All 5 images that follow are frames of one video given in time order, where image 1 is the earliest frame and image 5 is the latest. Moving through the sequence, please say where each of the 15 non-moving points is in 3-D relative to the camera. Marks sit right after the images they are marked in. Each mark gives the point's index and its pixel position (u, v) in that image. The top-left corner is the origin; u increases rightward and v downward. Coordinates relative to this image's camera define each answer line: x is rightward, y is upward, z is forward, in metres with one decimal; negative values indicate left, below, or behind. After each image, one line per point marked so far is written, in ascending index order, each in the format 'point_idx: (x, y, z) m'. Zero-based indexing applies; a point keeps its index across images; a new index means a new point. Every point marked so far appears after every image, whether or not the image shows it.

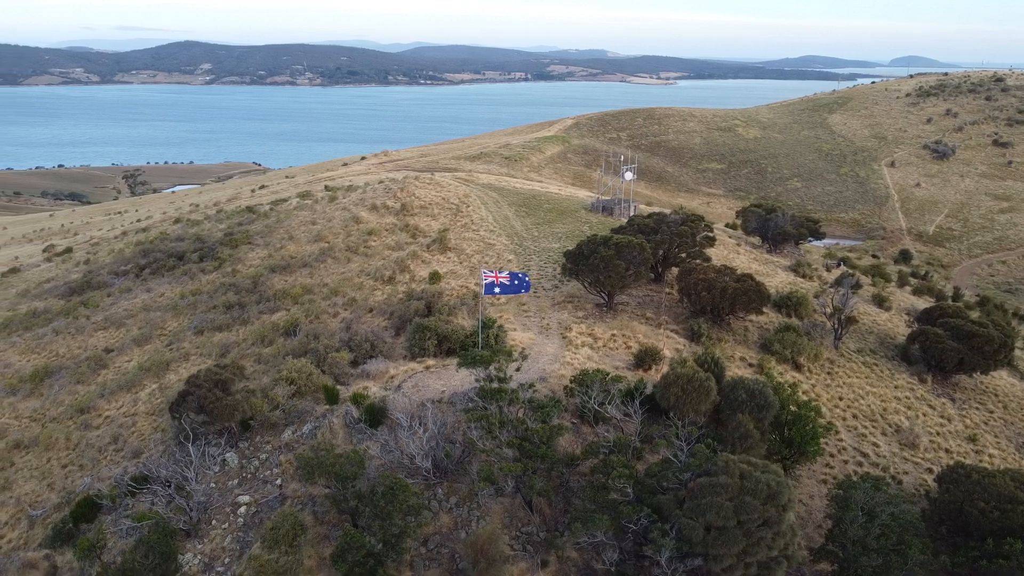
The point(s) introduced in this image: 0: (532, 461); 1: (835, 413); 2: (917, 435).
0: (+0.3, -2.2, +10.5) m
1: (+6.1, -2.4, +15.4) m
2: (+7.5, -2.7, +15.0) m
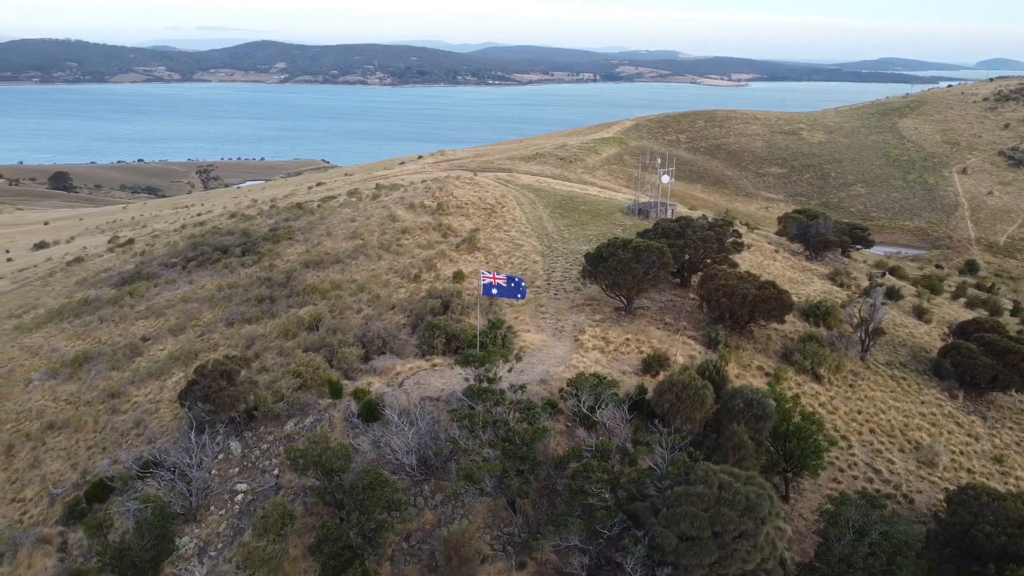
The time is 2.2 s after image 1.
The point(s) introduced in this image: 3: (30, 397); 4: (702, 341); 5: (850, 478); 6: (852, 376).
0: (0.0, -2.3, +10.6) m
1: (+6.2, -2.6, +14.9) m
2: (+7.5, -2.9, +14.5) m
3: (-11.0, -2.5, +18.7) m
4: (+4.0, -1.1, +17.0) m
5: (+5.6, -3.1, +13.4) m
6: (+7.0, -1.8, +16.9) m
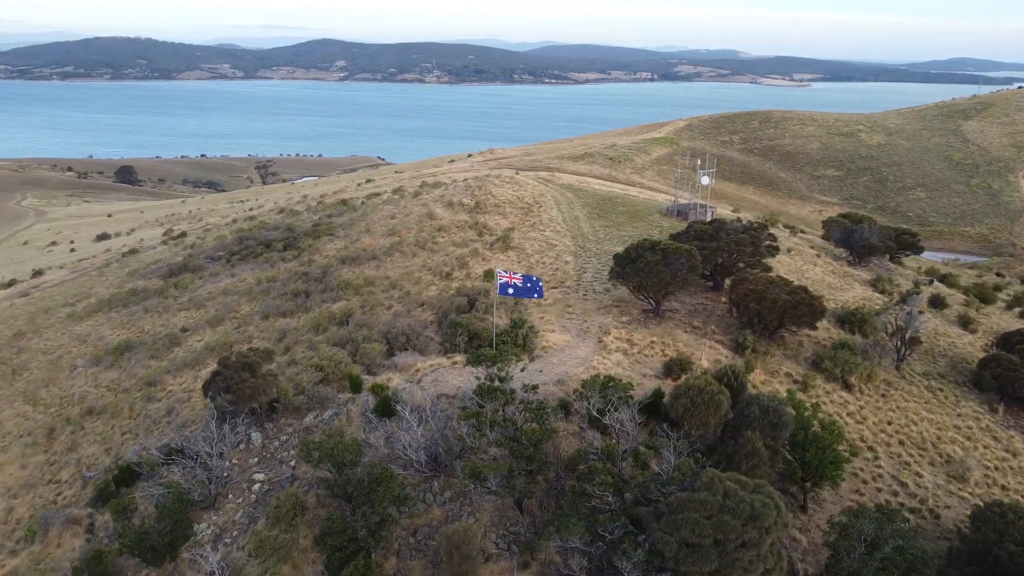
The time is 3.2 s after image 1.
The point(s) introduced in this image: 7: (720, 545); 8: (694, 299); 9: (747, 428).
0: (+0.1, -2.3, +10.6) m
1: (+6.5, -2.7, +14.6) m
2: (+7.8, -3.1, +14.0) m
3: (-10.4, -2.3, +19.4) m
4: (+4.5, -1.2, +16.7) m
5: (+5.8, -3.2, +13.1) m
6: (+7.5, -2.0, +16.4) m
7: (+2.3, -2.9, +9.2) m
8: (+4.2, -0.3, +19.0) m
9: (+3.4, -2.0, +11.8) m
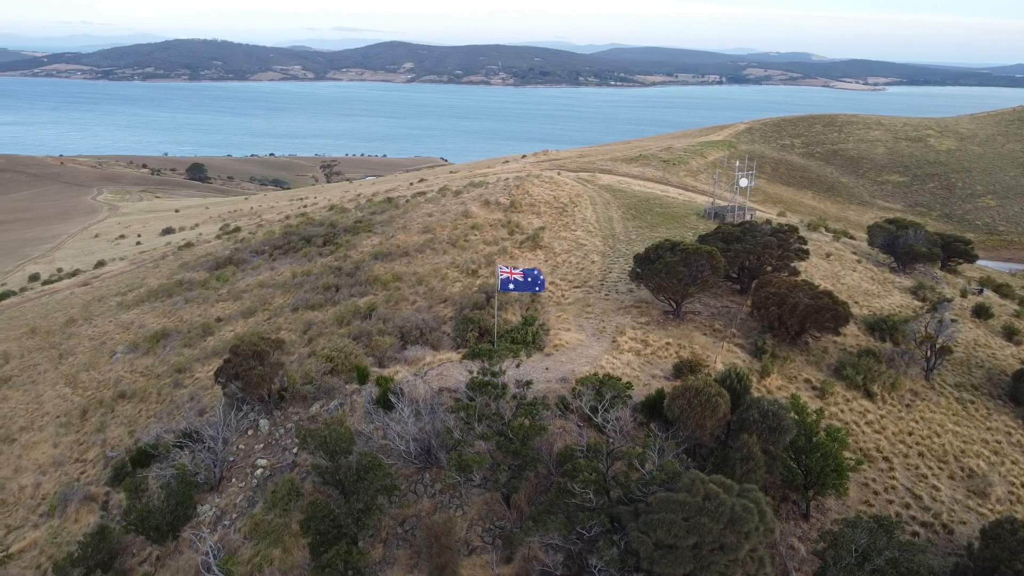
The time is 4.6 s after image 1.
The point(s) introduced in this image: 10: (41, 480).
0: (-0.1, -2.2, +10.6) m
1: (+6.6, -2.8, +14.1) m
2: (+7.9, -3.2, +13.4) m
3: (-9.9, -2.0, +20.2) m
4: (+4.8, -1.2, +16.4) m
5: (+5.8, -3.3, +12.6) m
6: (+7.7, -2.1, +15.8) m
7: (+2.0, -2.9, +9.0) m
8: (+4.7, -0.3, +18.7) m
9: (+3.3, -2.0, +11.6) m
10: (-8.8, -3.6, +15.2) m
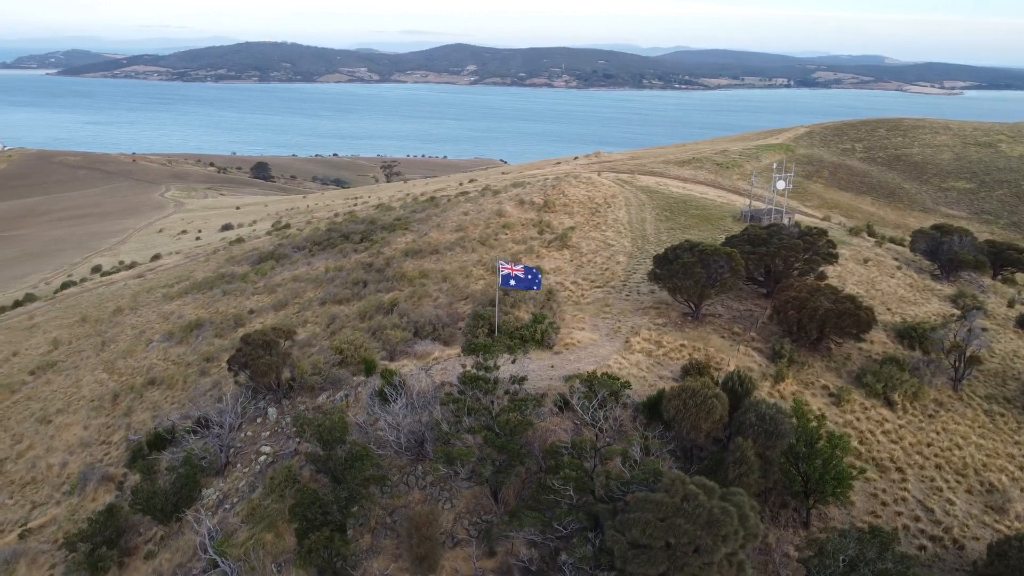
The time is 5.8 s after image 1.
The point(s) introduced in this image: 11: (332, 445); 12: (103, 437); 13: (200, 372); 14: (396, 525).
0: (-0.3, -2.1, +10.6) m
1: (+6.7, -2.9, +13.6) m
2: (+7.8, -3.3, +12.9) m
3: (-9.4, -1.7, +20.9) m
4: (+5.0, -1.3, +16.1) m
5: (+5.7, -3.4, +12.2) m
6: (+7.9, -2.2, +15.3) m
7: (+1.7, -2.8, +8.9) m
8: (+5.2, -0.4, +18.4) m
9: (+3.2, -2.1, +11.4) m
10: (-8.6, -3.3, +15.9) m
11: (-2.6, -2.2, +11.6) m
12: (-8.3, -3.0, +16.5) m
13: (-7.1, -1.9, +18.5) m
14: (-1.5, -3.1, +10.8) m
